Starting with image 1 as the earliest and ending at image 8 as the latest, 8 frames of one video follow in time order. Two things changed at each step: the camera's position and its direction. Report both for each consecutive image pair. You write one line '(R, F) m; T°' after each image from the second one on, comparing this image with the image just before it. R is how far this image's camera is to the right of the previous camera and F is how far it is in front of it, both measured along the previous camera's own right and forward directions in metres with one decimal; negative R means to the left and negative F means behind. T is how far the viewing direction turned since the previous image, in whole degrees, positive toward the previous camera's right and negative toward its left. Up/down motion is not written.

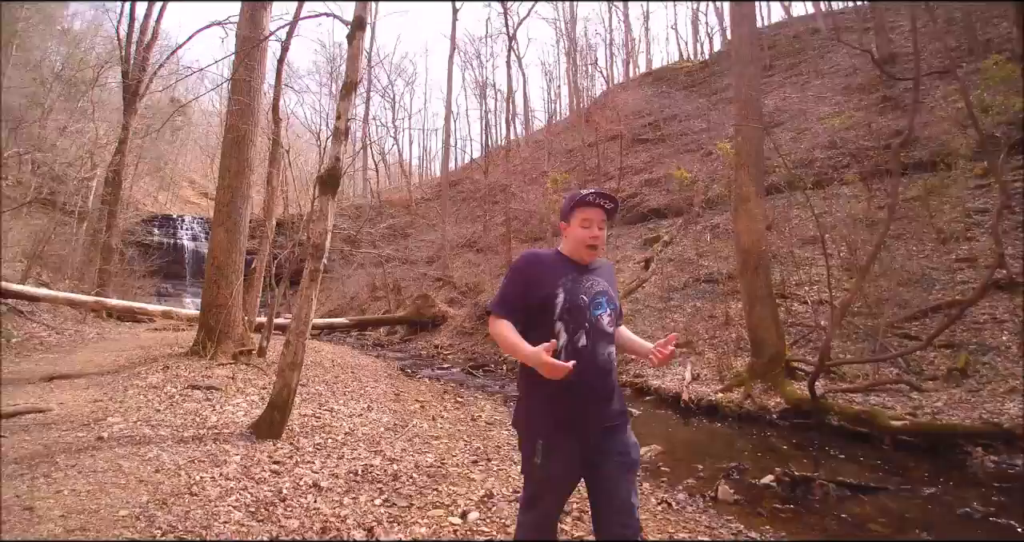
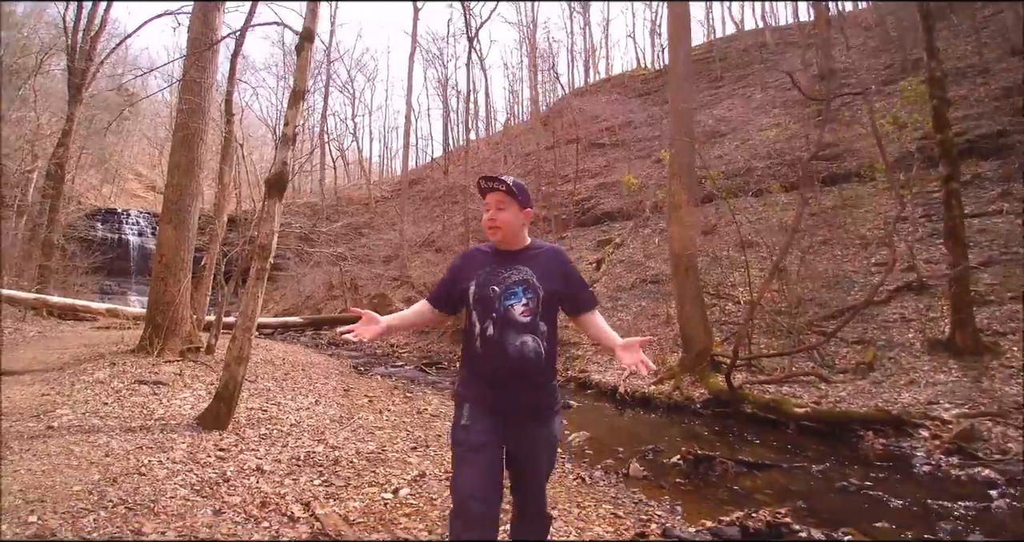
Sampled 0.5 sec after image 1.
(+0.2, -0.3) m; +4°
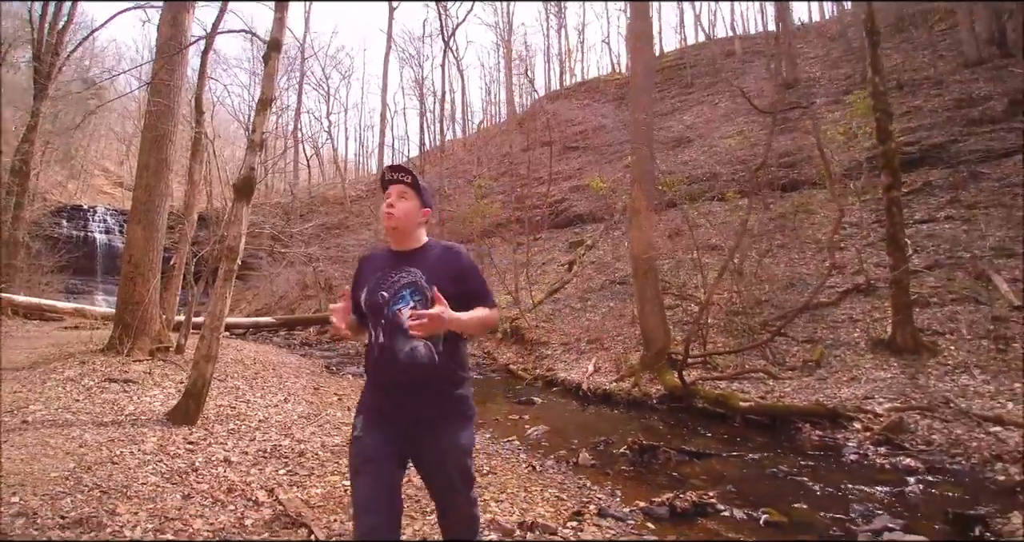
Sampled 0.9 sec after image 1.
(+0.1, -0.3) m; +2°
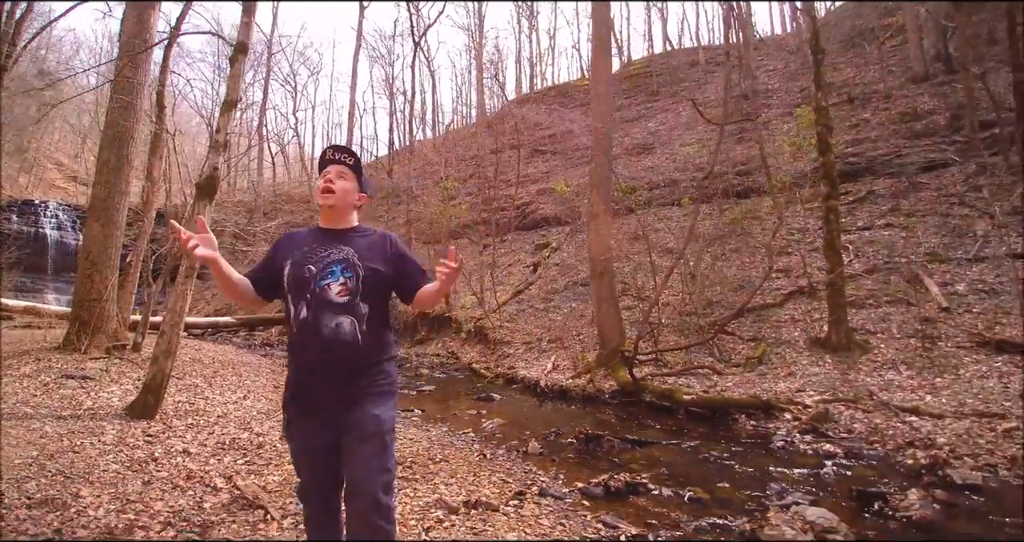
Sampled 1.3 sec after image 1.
(+0.1, -0.2) m; +3°
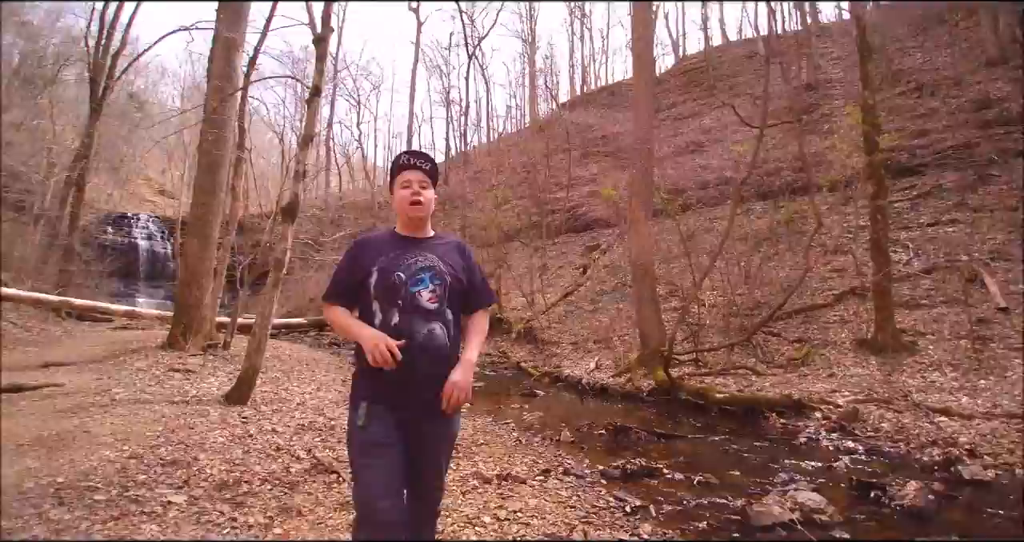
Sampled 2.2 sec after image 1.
(+0.2, -0.5) m; -6°
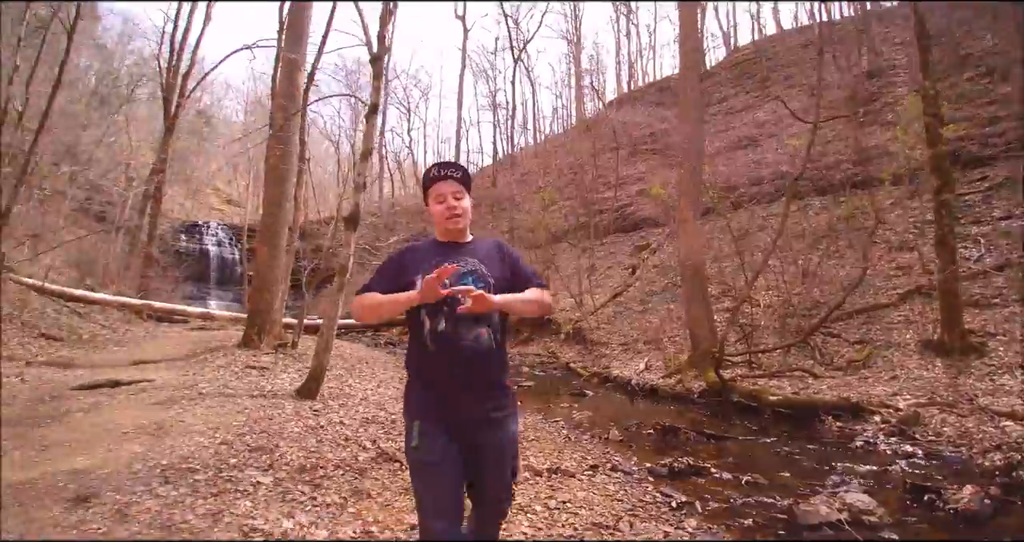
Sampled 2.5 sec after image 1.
(0.0, -0.2) m; -5°
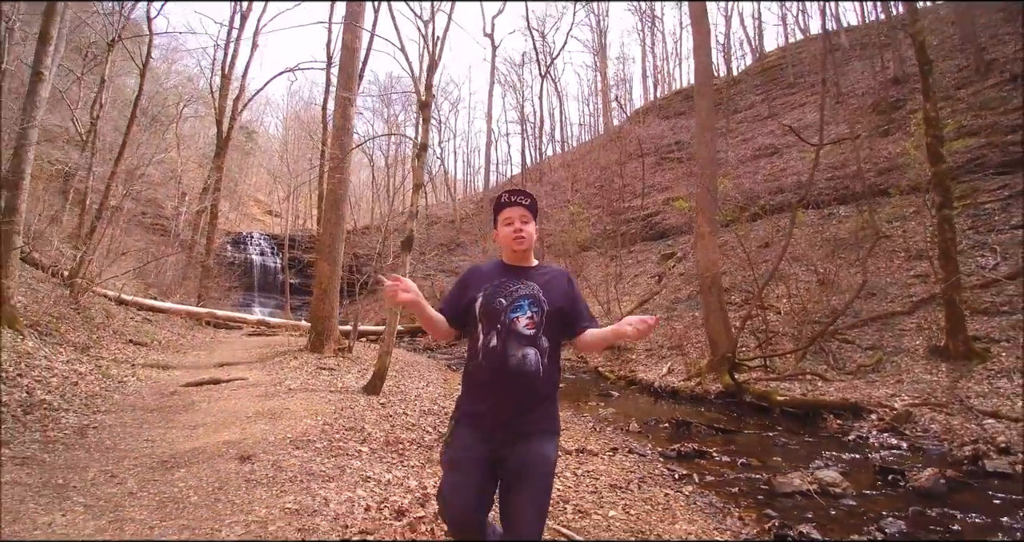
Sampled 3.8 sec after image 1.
(0.0, -0.9) m; -3°
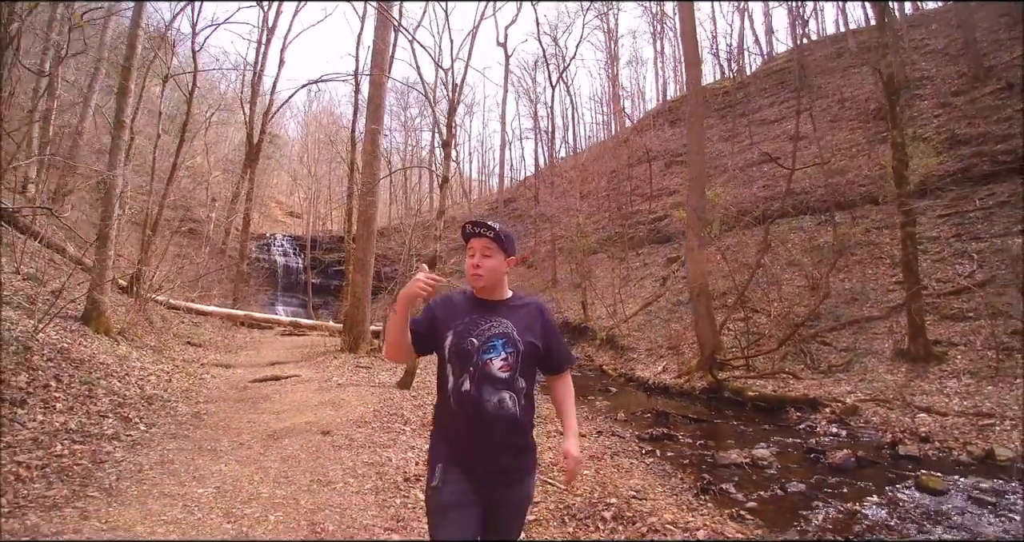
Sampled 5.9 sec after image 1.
(+0.1, -1.2) m; -2°
